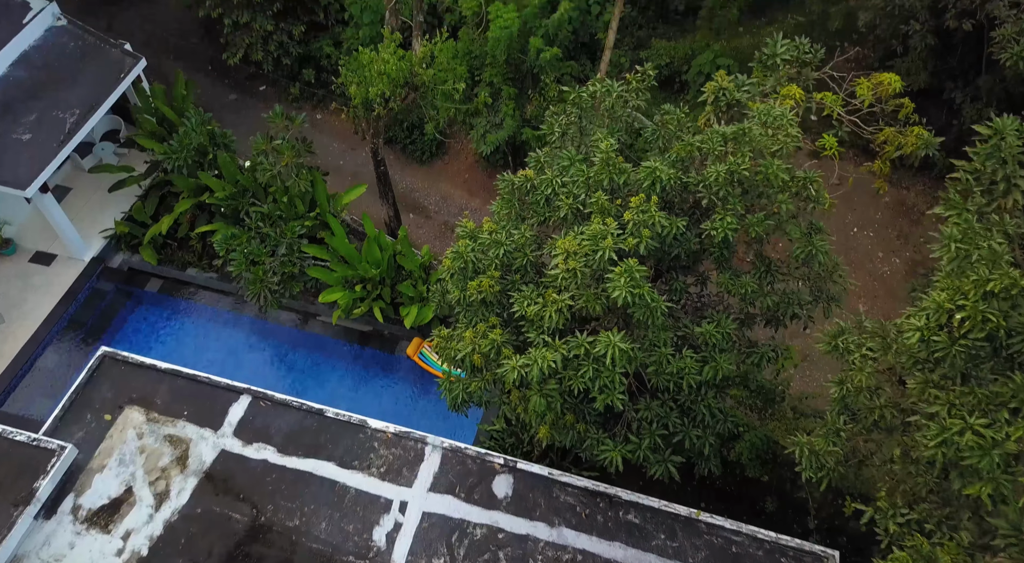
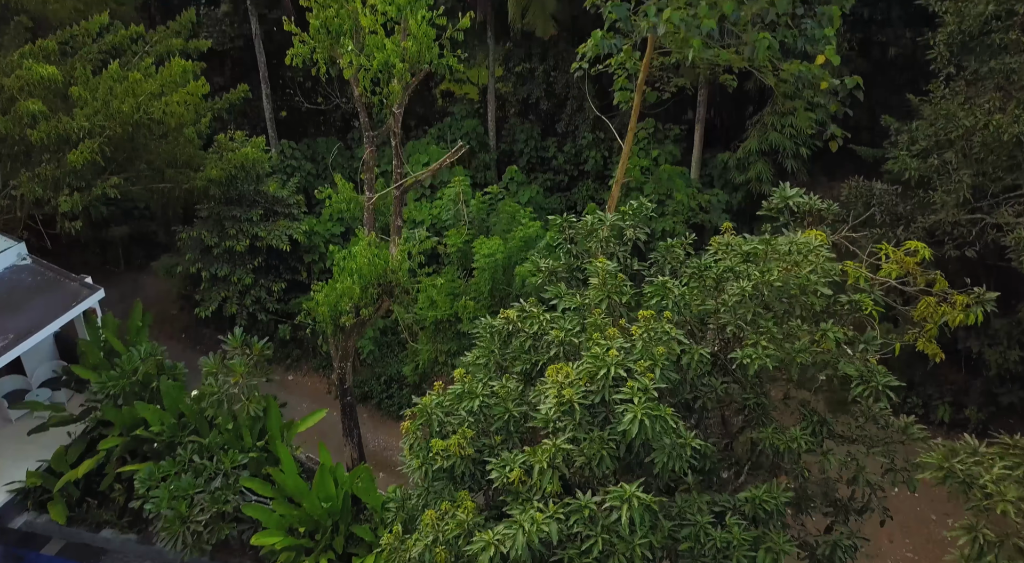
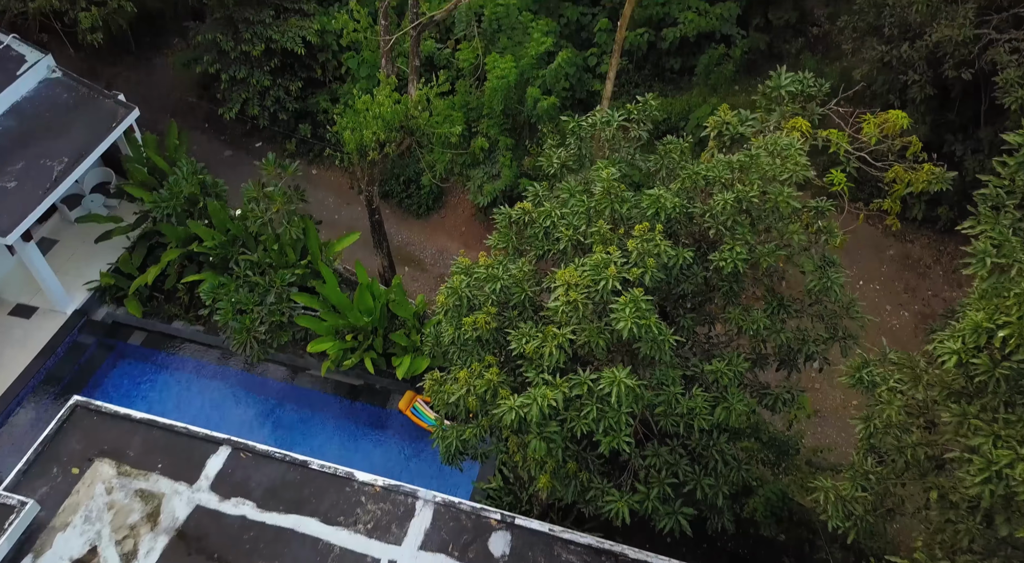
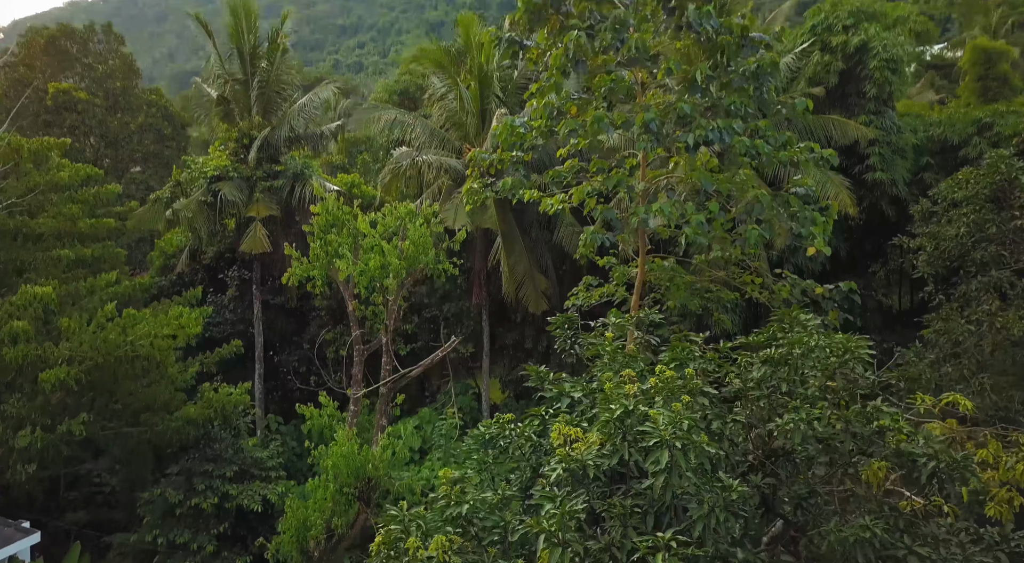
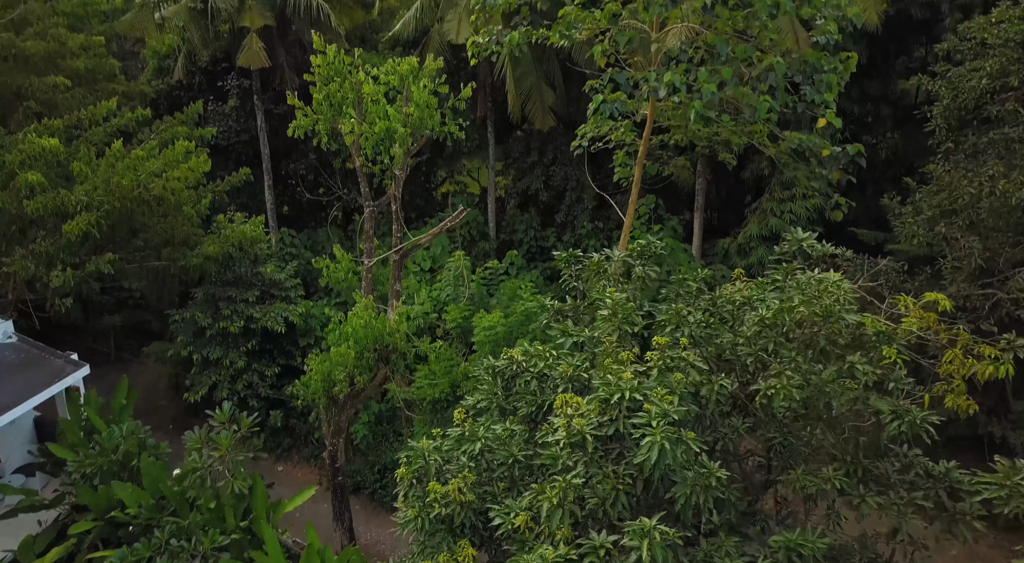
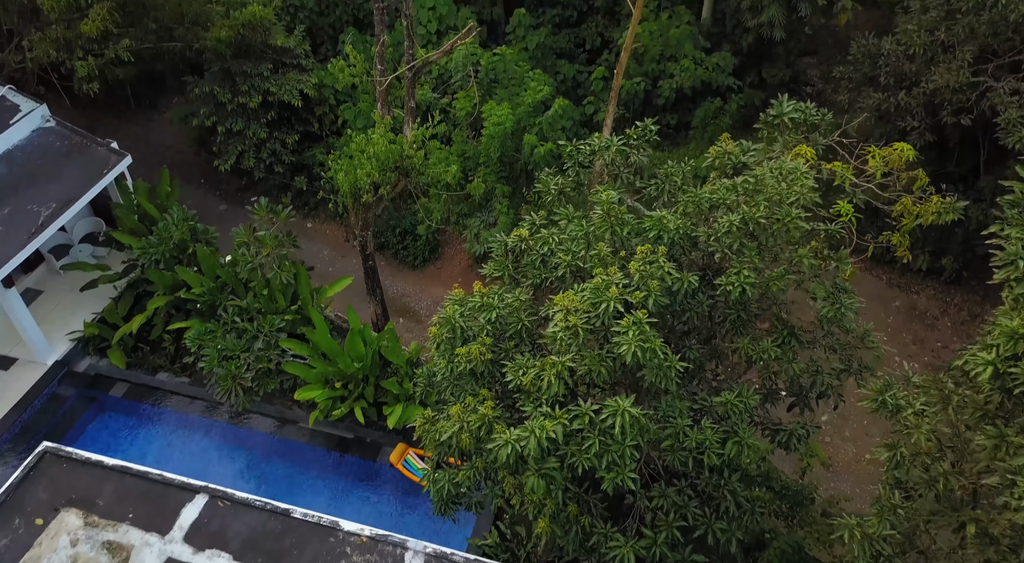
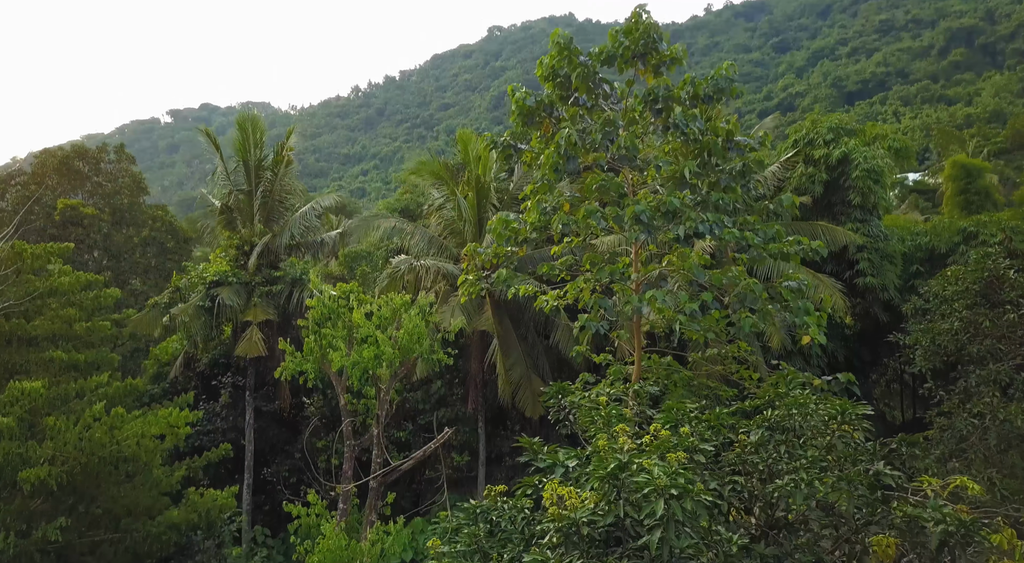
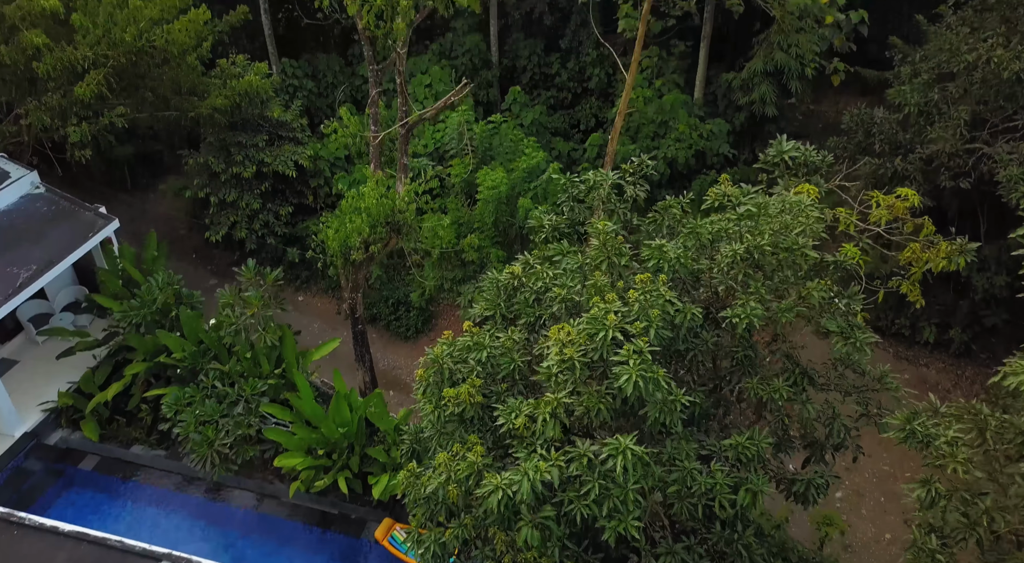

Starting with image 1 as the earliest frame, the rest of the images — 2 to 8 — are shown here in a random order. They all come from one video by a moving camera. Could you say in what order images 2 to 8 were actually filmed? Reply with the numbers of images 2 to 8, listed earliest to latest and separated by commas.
3, 6, 8, 2, 5, 4, 7
